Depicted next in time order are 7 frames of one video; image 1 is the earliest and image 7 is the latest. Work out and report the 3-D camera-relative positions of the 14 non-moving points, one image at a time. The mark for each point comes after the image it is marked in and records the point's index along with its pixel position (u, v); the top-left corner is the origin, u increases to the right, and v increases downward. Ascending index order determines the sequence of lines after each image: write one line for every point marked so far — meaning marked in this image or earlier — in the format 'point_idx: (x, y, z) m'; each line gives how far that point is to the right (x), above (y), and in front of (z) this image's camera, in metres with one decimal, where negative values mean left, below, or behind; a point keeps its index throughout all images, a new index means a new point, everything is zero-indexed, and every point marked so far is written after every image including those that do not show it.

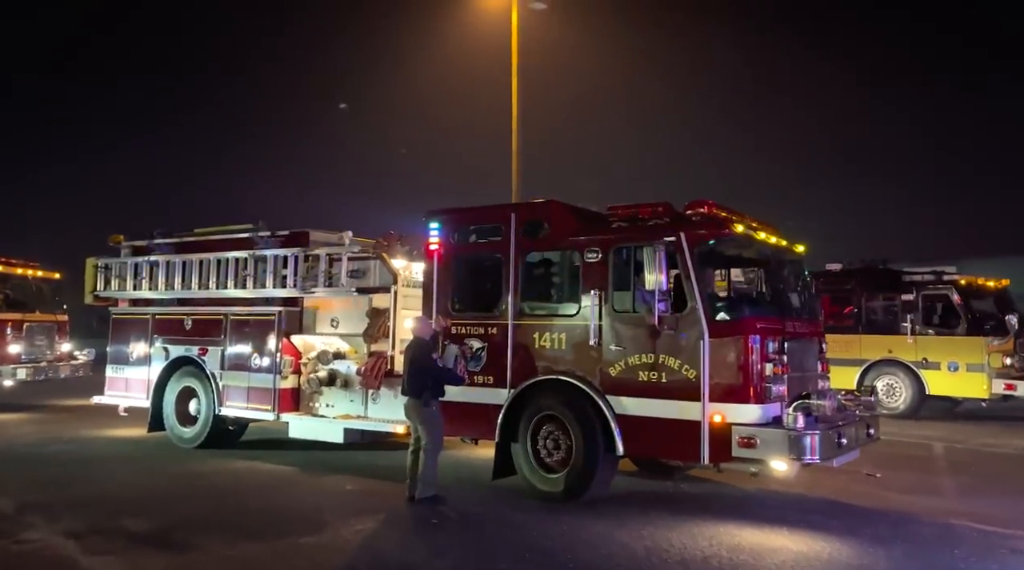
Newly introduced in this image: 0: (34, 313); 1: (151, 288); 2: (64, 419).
0: (-8.4, -0.5, +15.5) m
1: (-4.4, 0.0, +10.9) m
2: (-6.5, -1.9, +13.0) m
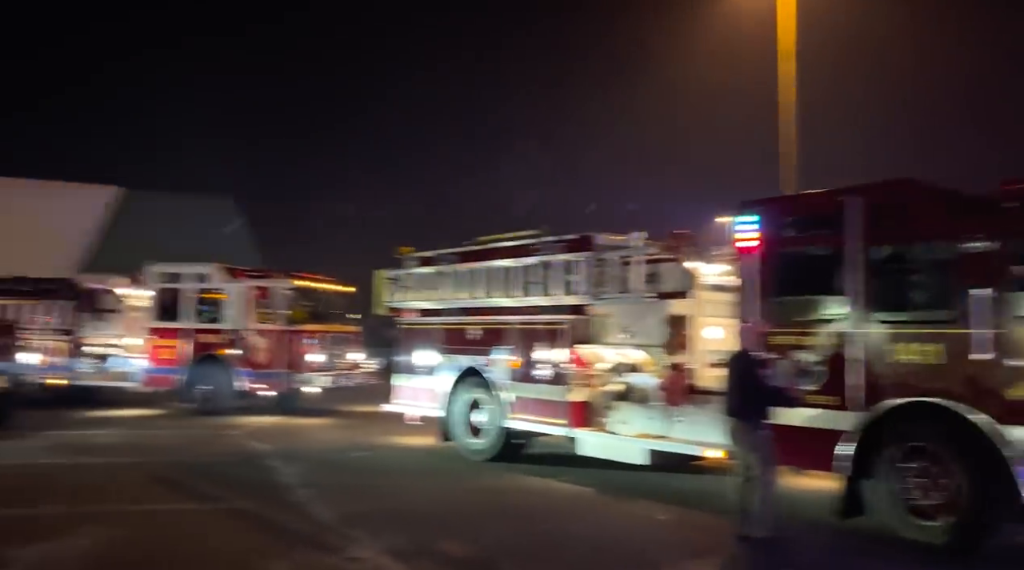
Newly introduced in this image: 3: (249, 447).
0: (-3.4, -0.7, +16.5) m
1: (-0.9, -0.2, +10.9) m
2: (-2.3, -2.1, +13.6) m
3: (-3.3, -2.0, +11.2) m
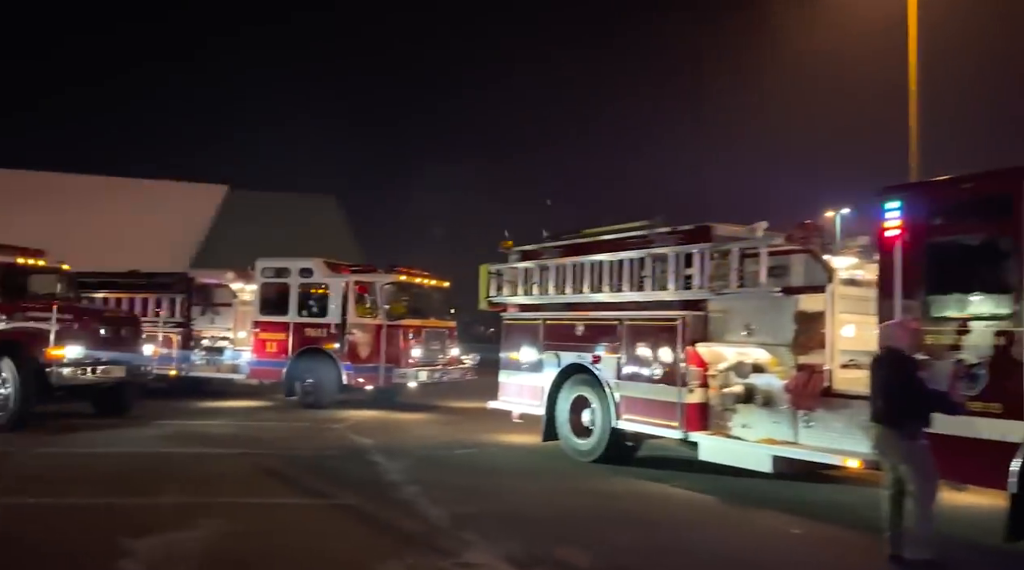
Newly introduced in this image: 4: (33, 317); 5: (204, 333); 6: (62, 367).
0: (-1.5, -0.6, +16.4) m
1: (+0.4, -0.1, +10.6) m
2: (-0.7, -2.0, +13.4) m
3: (-2.0, -2.0, +11.2) m
4: (-6.9, -0.5, +13.0) m
5: (-6.2, -1.0, +17.9) m
6: (-6.4, -1.2, +12.8) m
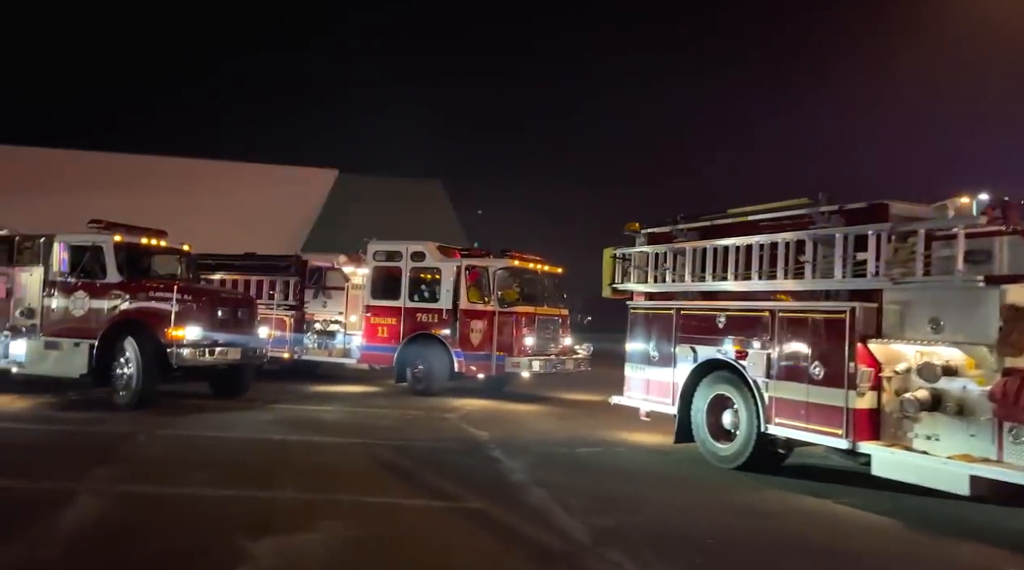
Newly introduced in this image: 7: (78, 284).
0: (+0.6, -0.4, +15.7) m
1: (+1.8, 0.0, +9.8) m
2: (+1.0, -1.8, +12.6) m
3: (-0.5, -1.8, +10.6) m
4: (-5.1, -0.2, +12.9) m
5: (-3.9, -0.6, +17.7) m
6: (-4.7, -0.9, +12.7) m
7: (-6.5, 0.0, +13.4) m
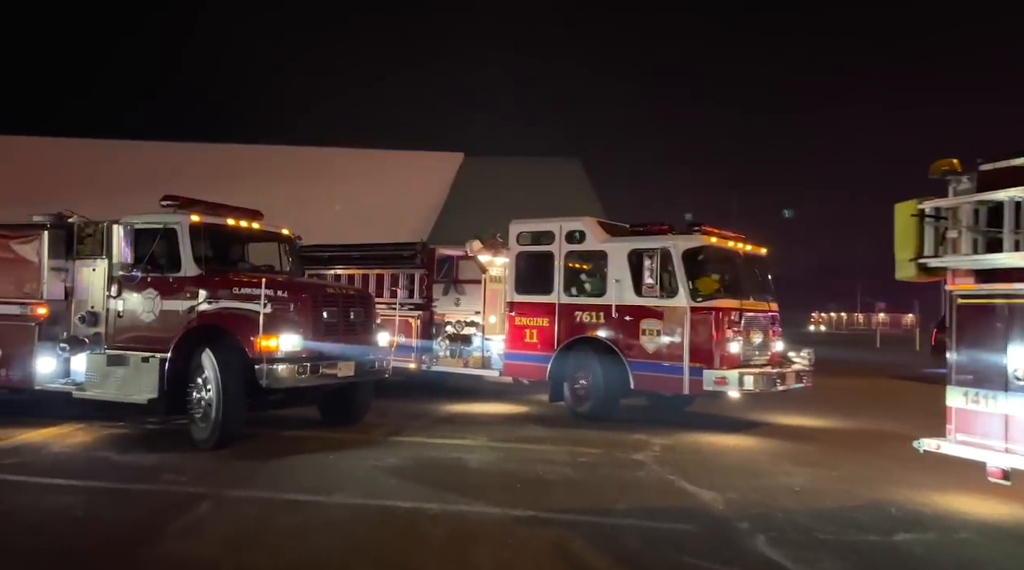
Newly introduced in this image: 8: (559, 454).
0: (+3.2, -0.2, +11.8) m
1: (+3.5, +0.2, +5.7) m
2: (+3.1, -1.7, +8.7) m
3: (+1.4, -1.6, +6.8) m
4: (-2.9, -0.1, +9.7) m
5: (-1.1, -0.5, +14.4) m
6: (-2.5, -0.8, +9.5) m
7: (-4.2, +0.1, +10.4) m
8: (+0.5, -1.7, +8.7) m
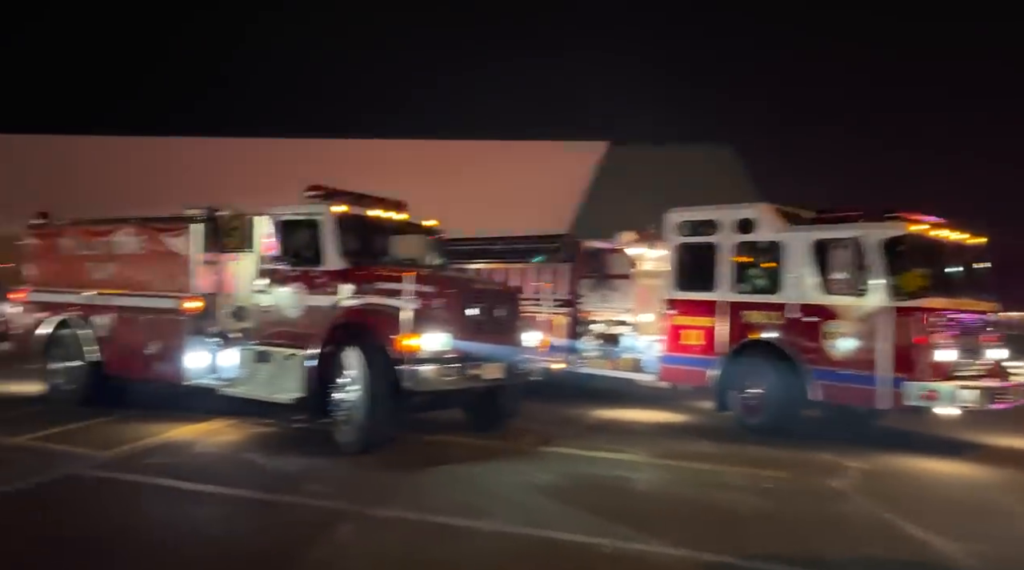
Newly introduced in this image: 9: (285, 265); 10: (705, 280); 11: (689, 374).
0: (+5.1, -0.2, +10.2) m
1: (+4.5, +0.2, +4.1) m
2: (+4.6, -1.7, +7.1) m
3: (+2.6, -1.6, +5.6) m
4: (-1.3, 0.0, +9.1) m
5: (+1.3, -0.5, +13.4) m
6: (-0.9, -0.8, +8.8) m
7: (-2.5, +0.1, +9.9) m
8: (+1.9, -1.6, +7.6) m
9: (-2.6, +0.2, +10.0) m
10: (+2.4, 0.0, +11.3) m
11: (+2.2, -1.1, +11.2) m
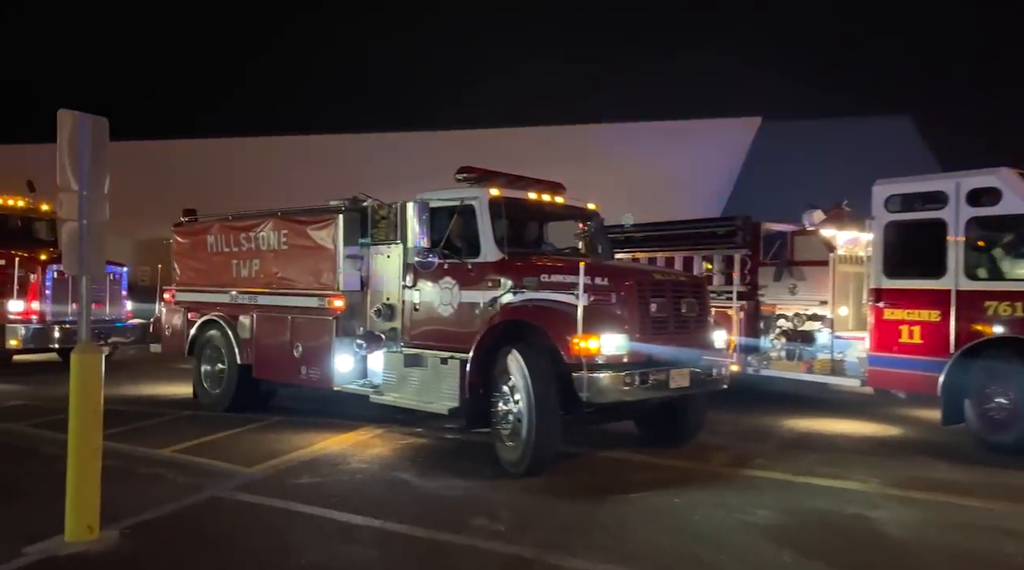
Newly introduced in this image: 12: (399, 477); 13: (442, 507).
0: (+6.8, 0.0, +7.9) m
1: (+5.4, +0.3, +2.0) m
2: (+5.9, -1.5, +5.0) m
3: (+3.7, -1.5, +3.8) m
4: (+0.4, 0.0, +7.8) m
5: (+3.5, -0.3, +11.7) m
6: (+0.7, -0.7, +7.4) m
7: (-0.7, +0.2, +8.8) m
8: (+3.4, -1.5, +5.8) m
9: (-0.8, +0.3, +8.8) m
10: (+4.4, +0.2, +9.4) m
11: (+4.2, -1.0, +9.4) m
12: (-1.0, -1.6, +7.6) m
13: (-0.5, -1.6, +6.4) m
